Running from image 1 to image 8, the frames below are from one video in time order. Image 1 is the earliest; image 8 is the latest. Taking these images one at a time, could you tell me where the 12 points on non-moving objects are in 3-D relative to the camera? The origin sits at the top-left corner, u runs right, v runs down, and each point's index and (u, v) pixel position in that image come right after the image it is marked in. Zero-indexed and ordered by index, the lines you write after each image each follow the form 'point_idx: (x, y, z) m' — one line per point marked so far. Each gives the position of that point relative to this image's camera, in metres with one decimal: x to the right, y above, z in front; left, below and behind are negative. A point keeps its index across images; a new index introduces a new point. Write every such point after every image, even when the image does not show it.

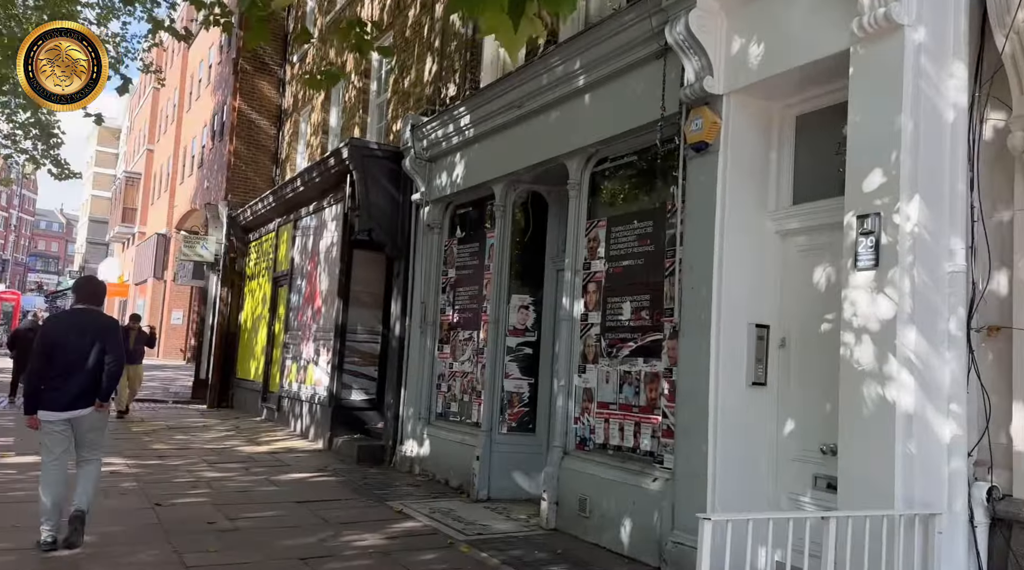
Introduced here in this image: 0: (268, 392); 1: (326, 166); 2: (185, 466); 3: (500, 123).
0: (-4.0, -1.7, +14.6) m
1: (-2.6, +1.5, +11.9) m
2: (-3.6, -2.0, +10.1) m
3: (-0.1, +1.6, +8.9) m
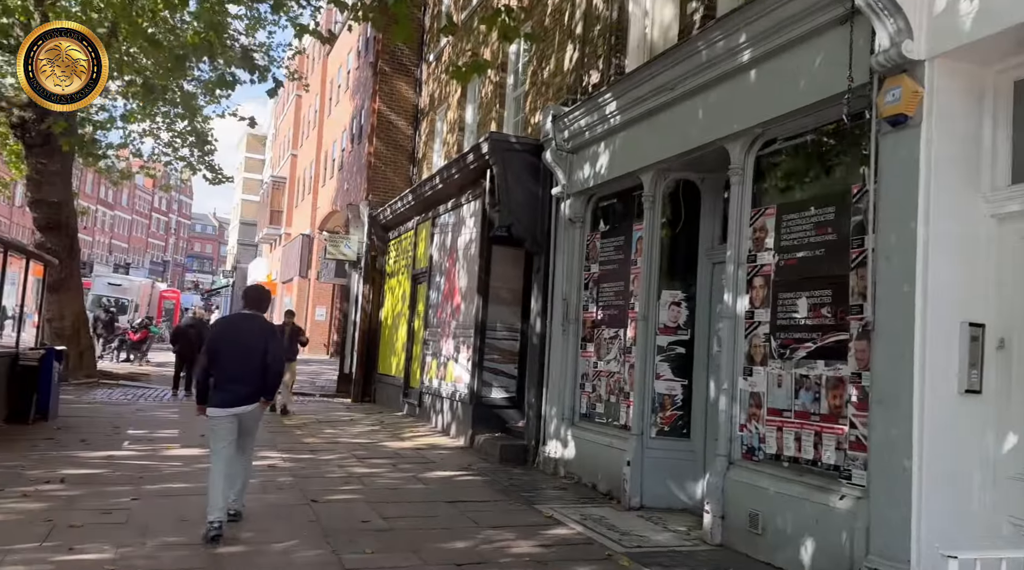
0: (-1.7, -1.7, +14.6) m
1: (-0.7, +1.6, +11.7) m
2: (-1.9, -1.9, +10.1) m
3: (+1.3, +1.6, +8.3) m
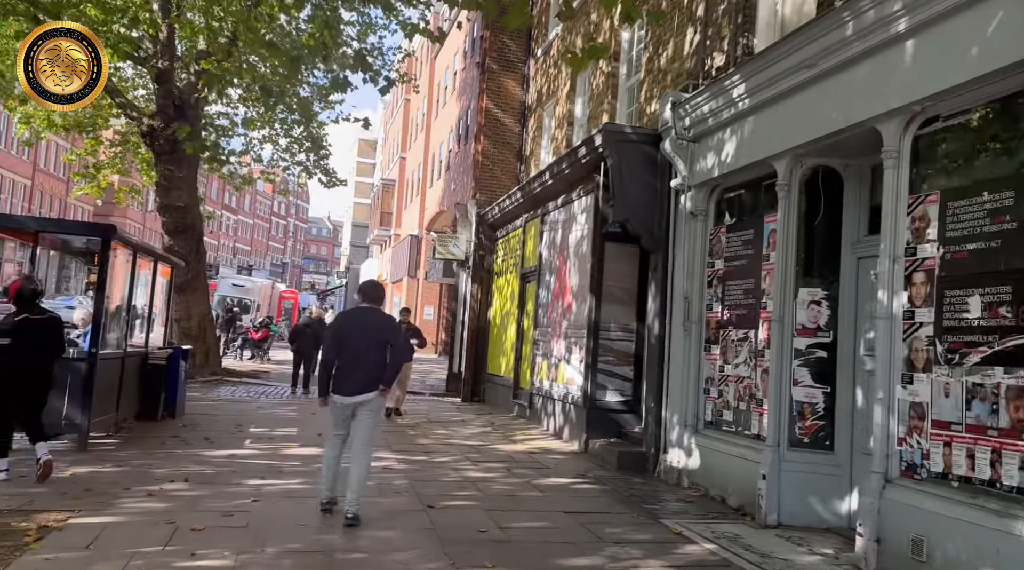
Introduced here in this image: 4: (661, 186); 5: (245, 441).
0: (+0.1, -1.6, +14.2) m
1: (+0.7, +1.6, +11.2) m
2: (-0.7, -1.9, +9.7) m
3: (+2.3, +1.7, +7.6) m
4: (+1.6, +1.1, +9.8) m
5: (-3.3, -1.8, +11.2) m
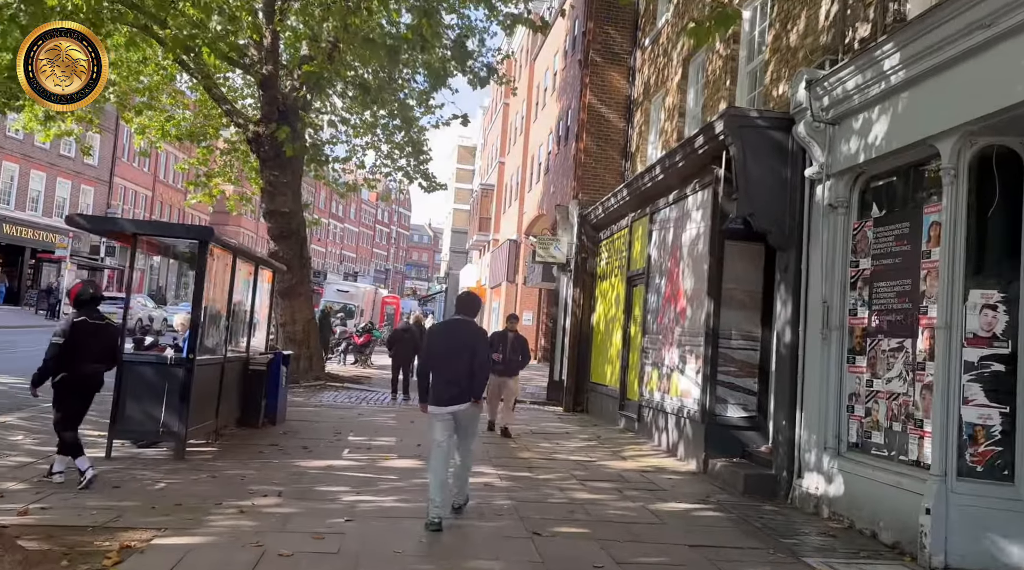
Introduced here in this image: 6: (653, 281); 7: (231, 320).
0: (+1.7, -1.7, +13.2) m
1: (+2.0, +1.6, +10.2) m
2: (+0.5, -2.0, +8.9) m
3: (+3.2, +1.6, +6.5) m
4: (+2.7, +1.1, +8.7) m
5: (-2.0, -1.8, +10.6) m
6: (+1.9, +0.1, +12.3) m
7: (-3.3, -0.4, +10.7) m
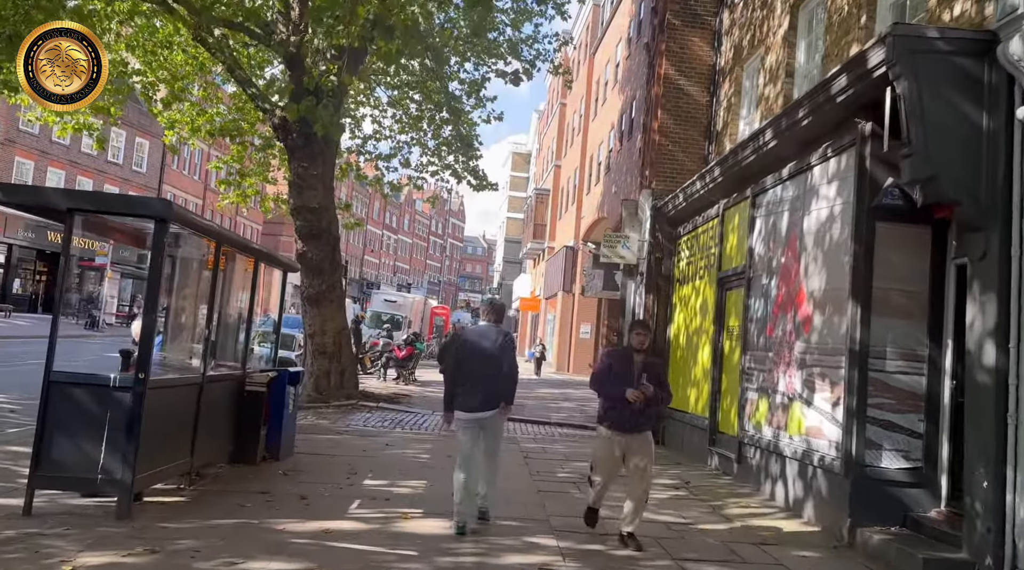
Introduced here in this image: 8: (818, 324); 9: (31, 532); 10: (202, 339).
0: (+2.4, -1.7, +10.5) m
1: (+2.6, +1.6, +7.5) m
2: (+0.9, -1.9, +6.3) m
3: (+3.5, +1.7, +3.7) m
4: (+3.2, +1.1, +6.0) m
5: (-1.5, -1.8, +8.1) m
6: (+2.6, 0.0, +9.5) m
7: (-2.7, -0.4, +8.3) m
8: (+2.7, -0.3, +7.8) m
9: (-3.2, -1.7, +6.1) m
10: (-2.7, -0.5, +7.8) m
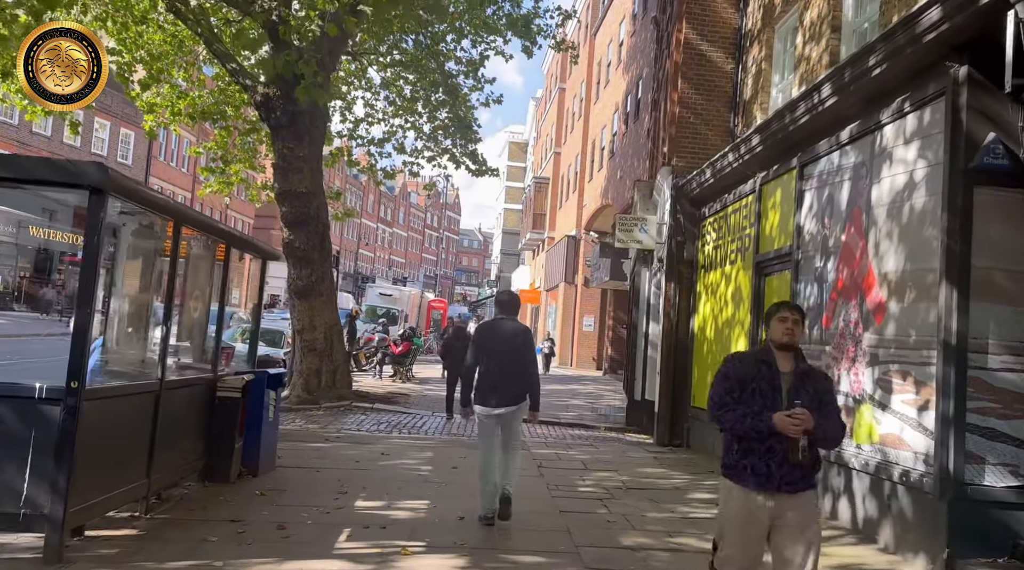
0: (+2.6, -1.6, +9.2) m
1: (+2.7, +1.7, +6.2) m
2: (+1.1, -1.8, +5.0) m
3: (+3.6, +1.8, +2.5) m
4: (+3.3, +1.2, +4.7) m
5: (-1.3, -1.7, +6.9) m
6: (+2.7, +0.2, +8.3) m
7: (-2.6, -0.3, +7.0) m
8: (+2.8, -0.2, +6.6) m
9: (-3.1, -1.6, +4.8) m
10: (-2.5, -0.4, +6.5) m
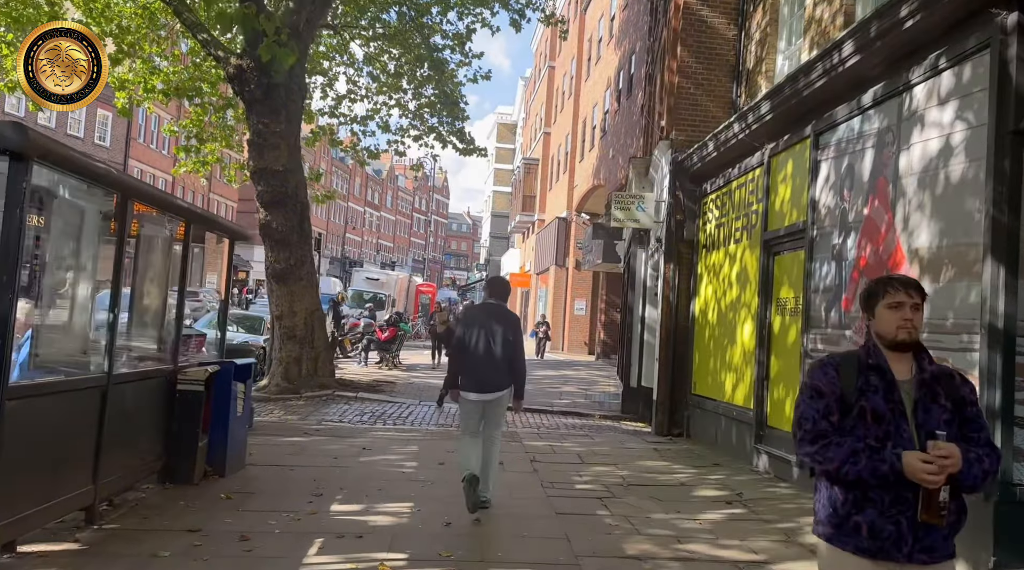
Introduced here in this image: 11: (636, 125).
0: (+2.5, -1.4, +8.6) m
1: (+2.6, +1.8, +5.5) m
2: (+1.0, -1.7, +4.3) m
3: (+3.6, +1.9, +1.8) m
4: (+3.3, +1.3, +4.0) m
5: (-1.4, -1.6, +6.2) m
6: (+2.6, +0.4, +7.6) m
7: (-2.6, -0.2, +6.3) m
8: (+2.7, 0.0, +5.9) m
9: (-3.1, -1.5, +4.1) m
10: (-2.6, -0.3, +5.8) m
11: (+2.7, +3.5, +19.4) m
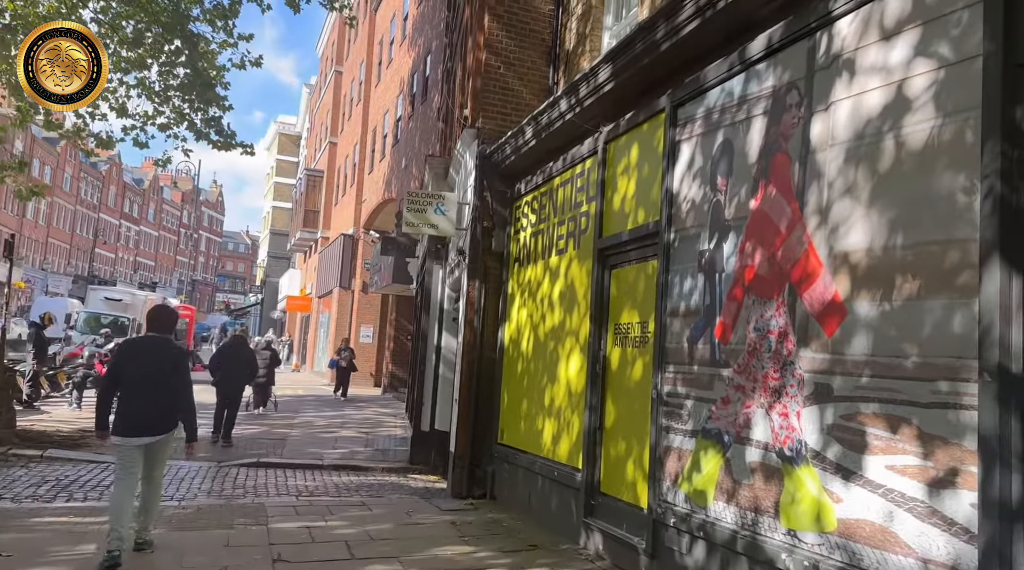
0: (+0.7, -1.5, +6.5) m
1: (+1.6, +1.8, +3.6) m
2: (+0.3, -1.7, +2.0) m
3: (+3.4, +1.9, +0.2) m
4: (+2.5, +1.3, +2.3) m
5: (-2.5, -1.6, +3.2) m
6: (+1.1, +0.2, +5.6) m
7: (-3.7, -0.2, +3.1) m
8: (+1.6, -0.1, +4.0) m
9: (-3.7, -1.4, +0.8) m
10: (-3.6, -0.2, +2.6) m
11: (-1.5, +3.0, +17.2) m
